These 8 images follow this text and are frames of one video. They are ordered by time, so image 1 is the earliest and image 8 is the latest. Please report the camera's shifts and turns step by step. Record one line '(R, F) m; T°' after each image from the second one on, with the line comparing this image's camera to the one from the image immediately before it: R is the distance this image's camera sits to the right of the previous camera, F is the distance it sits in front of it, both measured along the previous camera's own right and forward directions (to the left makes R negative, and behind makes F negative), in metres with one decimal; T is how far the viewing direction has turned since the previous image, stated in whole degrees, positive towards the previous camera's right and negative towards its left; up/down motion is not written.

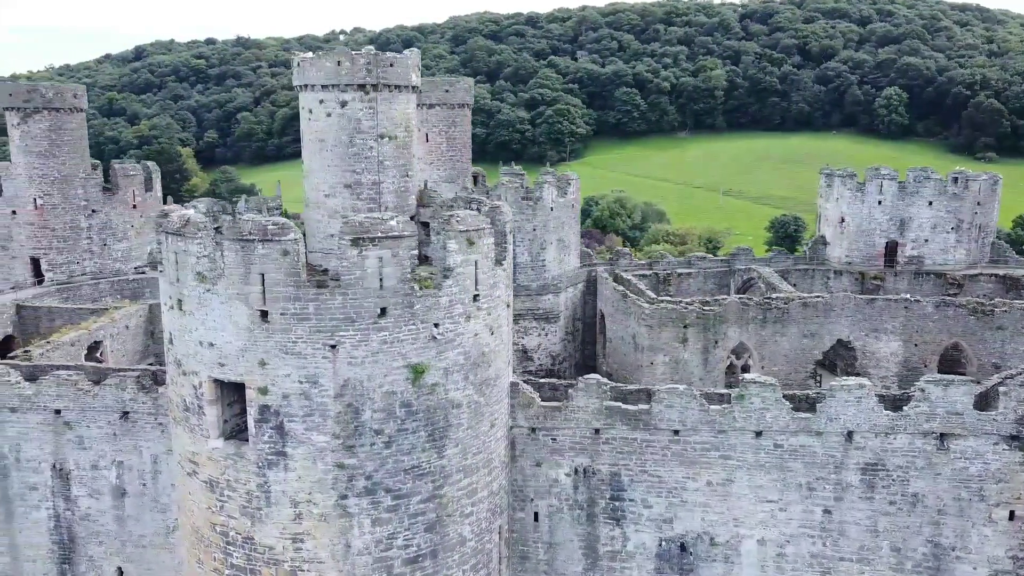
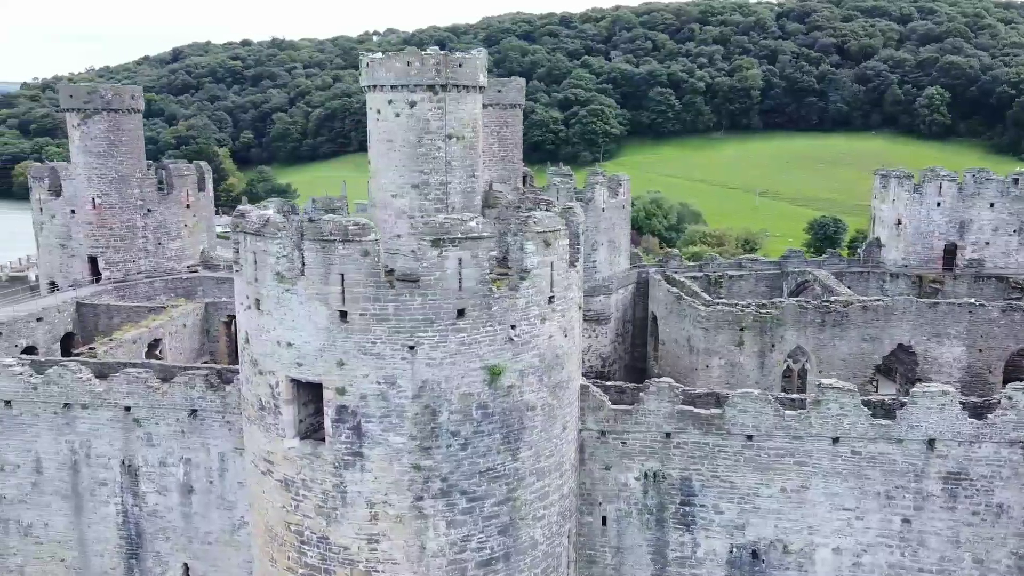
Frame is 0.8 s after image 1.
(-0.6, +0.1) m; -2°
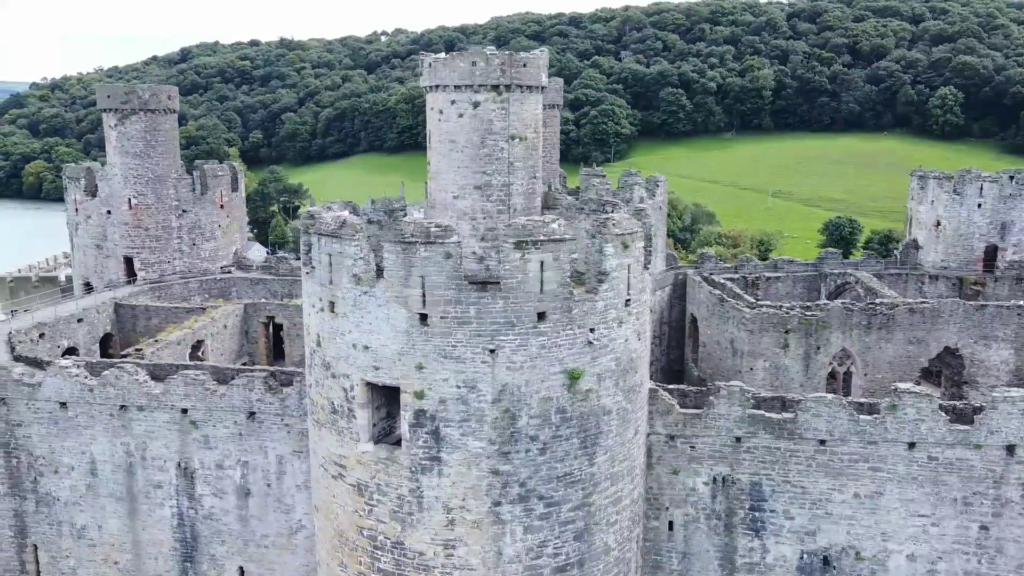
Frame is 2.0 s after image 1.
(-0.9, +0.1) m; 0°
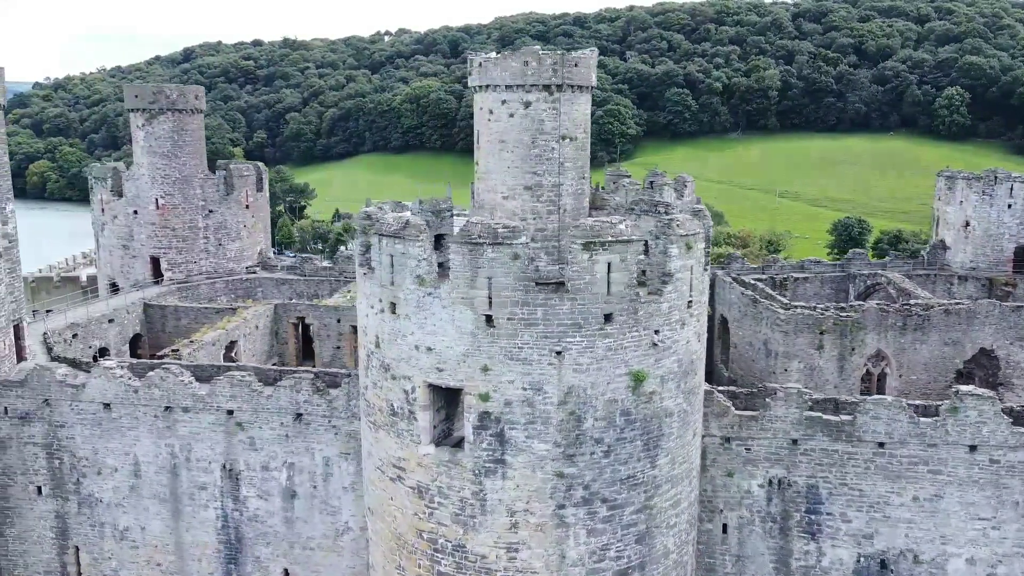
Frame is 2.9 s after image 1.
(-0.8, +0.1) m; 0°
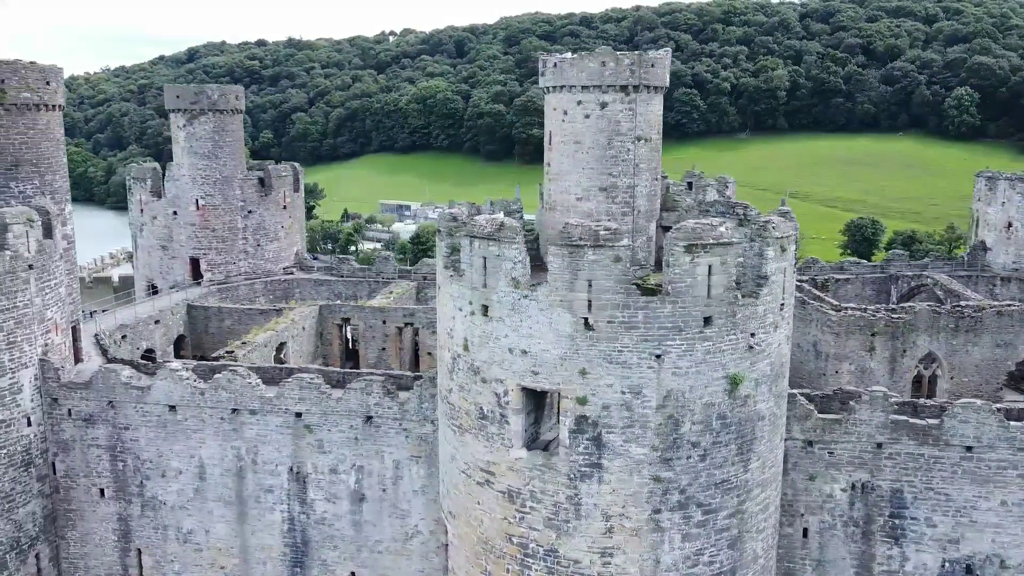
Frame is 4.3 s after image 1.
(-1.1, +0.1) m; 0°
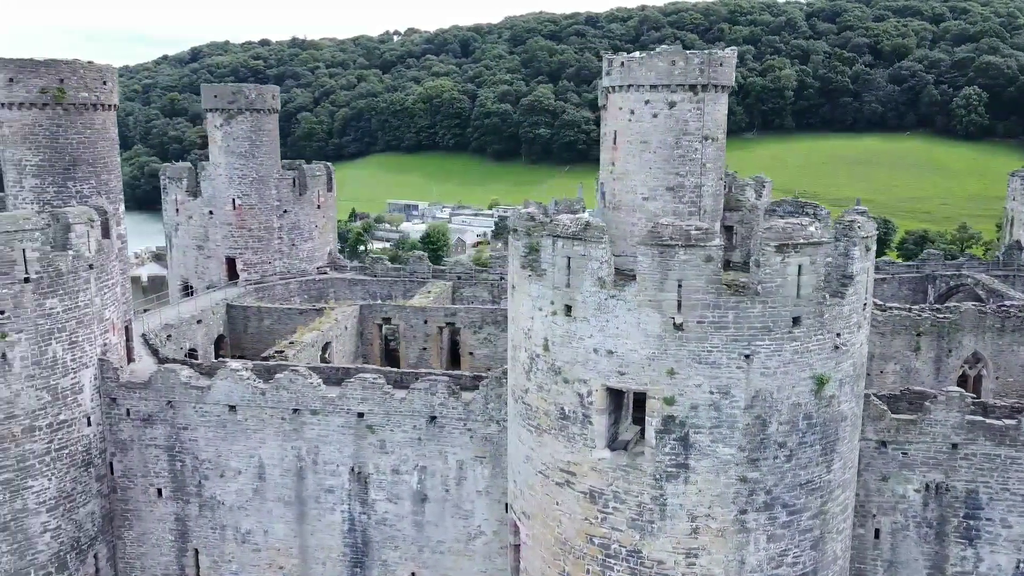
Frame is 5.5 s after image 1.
(-1.0, 0.0) m; 0°
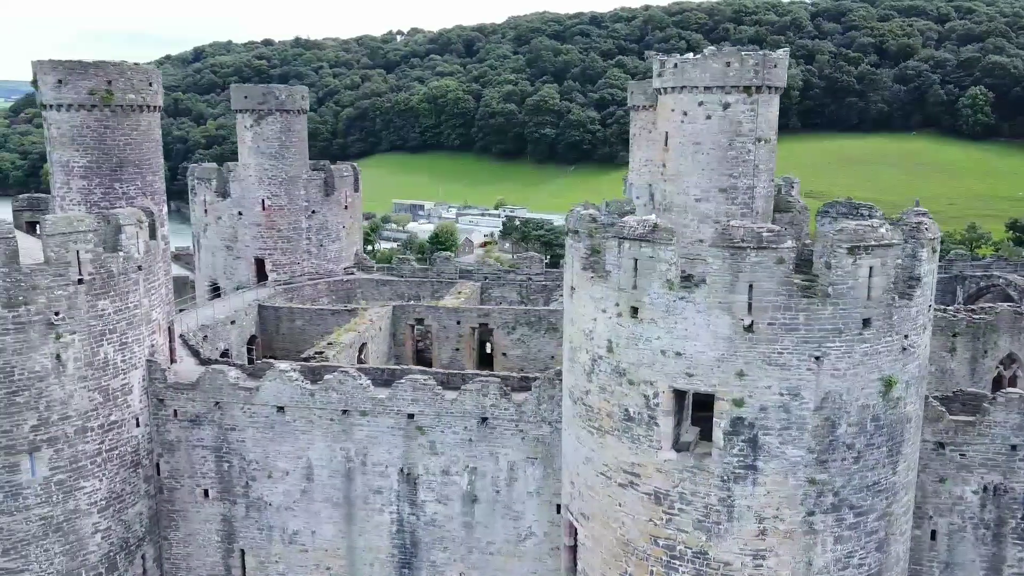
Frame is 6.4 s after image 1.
(-0.8, 0.0) m; 0°
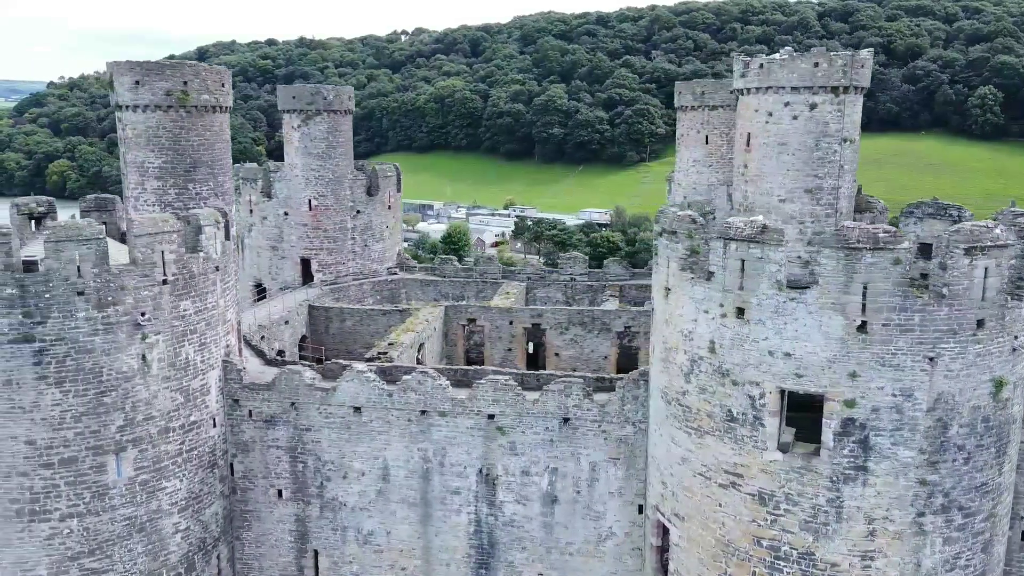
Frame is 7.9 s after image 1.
(-1.3, 0.0) m; 0°
